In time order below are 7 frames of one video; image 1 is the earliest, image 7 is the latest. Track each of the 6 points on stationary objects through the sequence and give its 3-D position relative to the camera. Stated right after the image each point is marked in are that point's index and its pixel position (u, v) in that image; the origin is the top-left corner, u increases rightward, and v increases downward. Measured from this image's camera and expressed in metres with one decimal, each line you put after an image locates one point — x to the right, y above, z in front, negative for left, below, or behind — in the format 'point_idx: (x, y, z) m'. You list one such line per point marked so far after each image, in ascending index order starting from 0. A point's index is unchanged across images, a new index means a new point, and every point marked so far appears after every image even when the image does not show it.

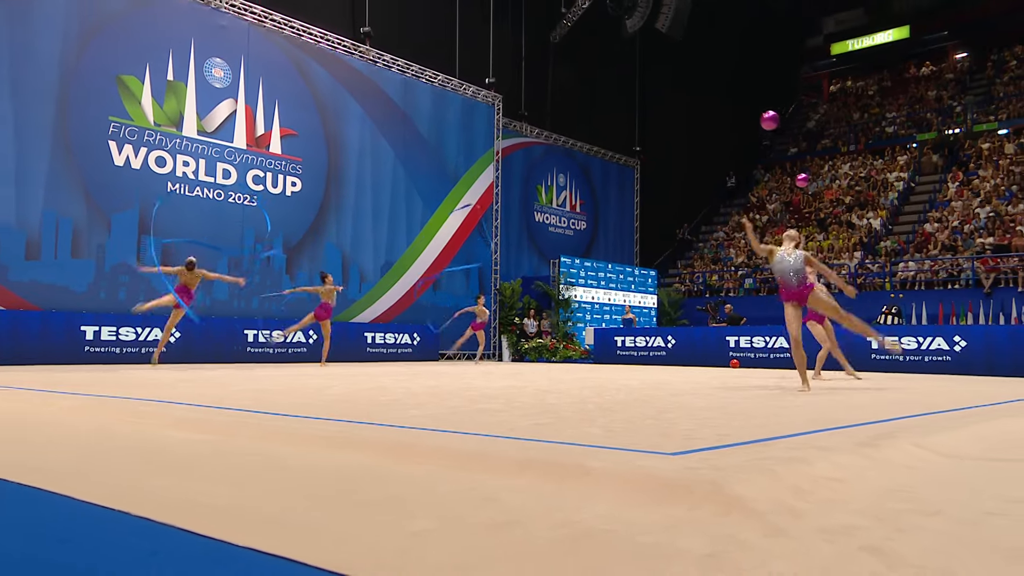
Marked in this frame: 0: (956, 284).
0: (+9.5, +0.1, +14.7) m
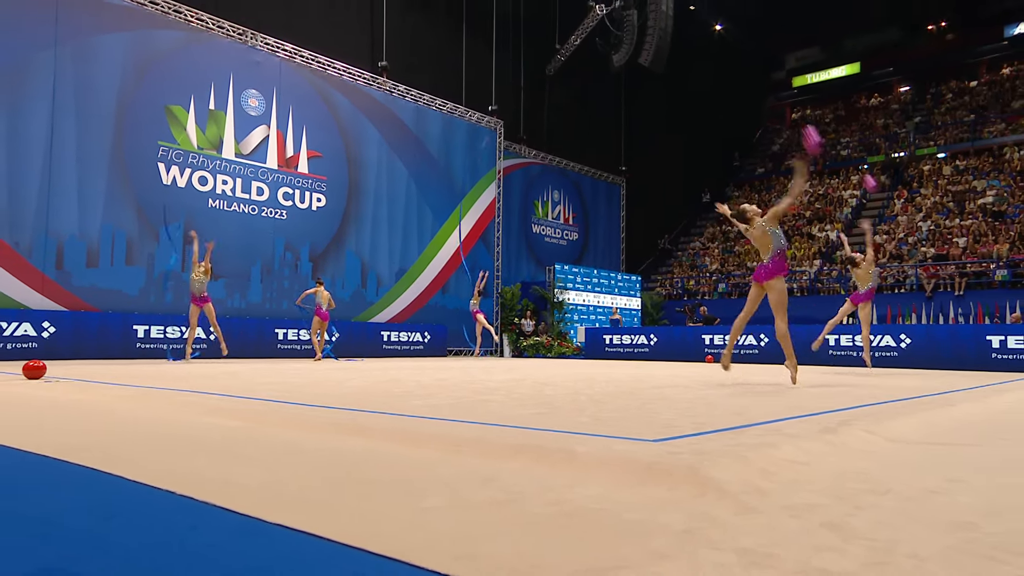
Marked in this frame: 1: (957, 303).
0: (+9.5, 0.0, +16.7) m
1: (+10.1, -0.3, +15.6) m
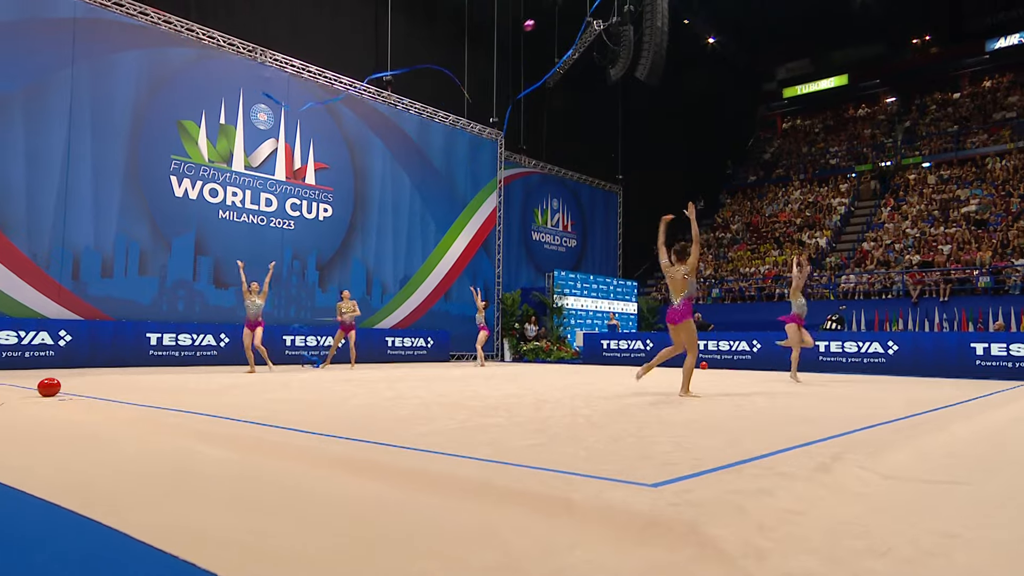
0: (+9.5, -0.2, +17.3) m
1: (+10.2, -0.5, +16.1) m
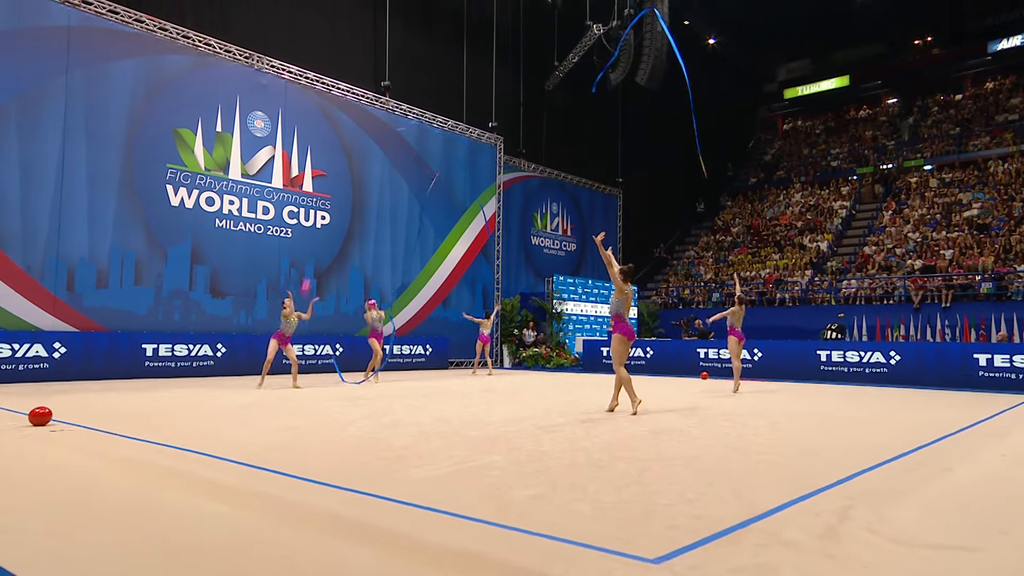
0: (+9.5, -0.3, +17.2) m
1: (+10.1, -0.6, +16.1) m
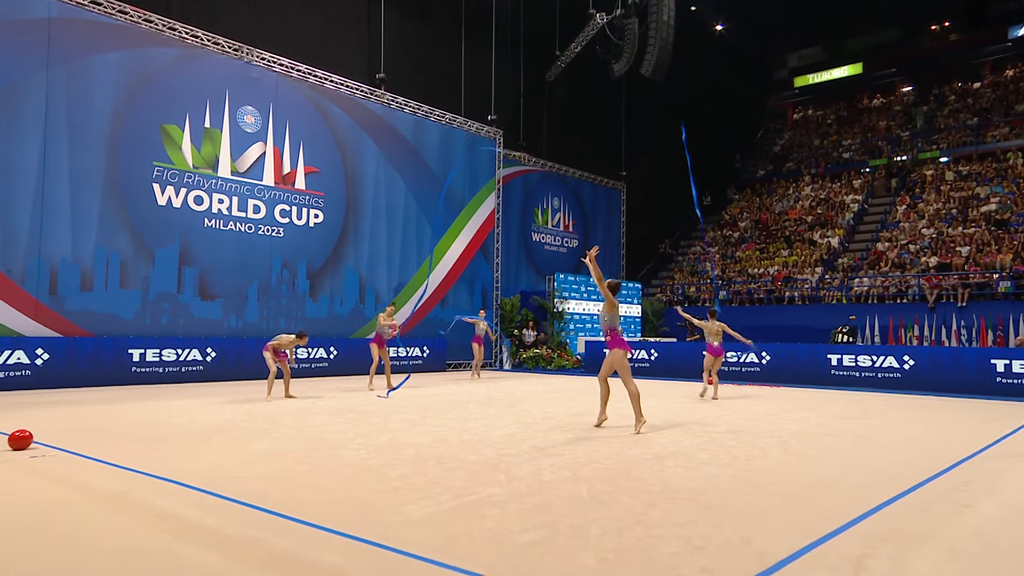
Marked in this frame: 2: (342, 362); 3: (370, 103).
0: (+9.5, -0.3, +16.6) m
1: (+10.1, -0.6, +15.5) m
2: (-4.0, -1.7, +15.9) m
3: (-3.6, +4.7, +17.2) m
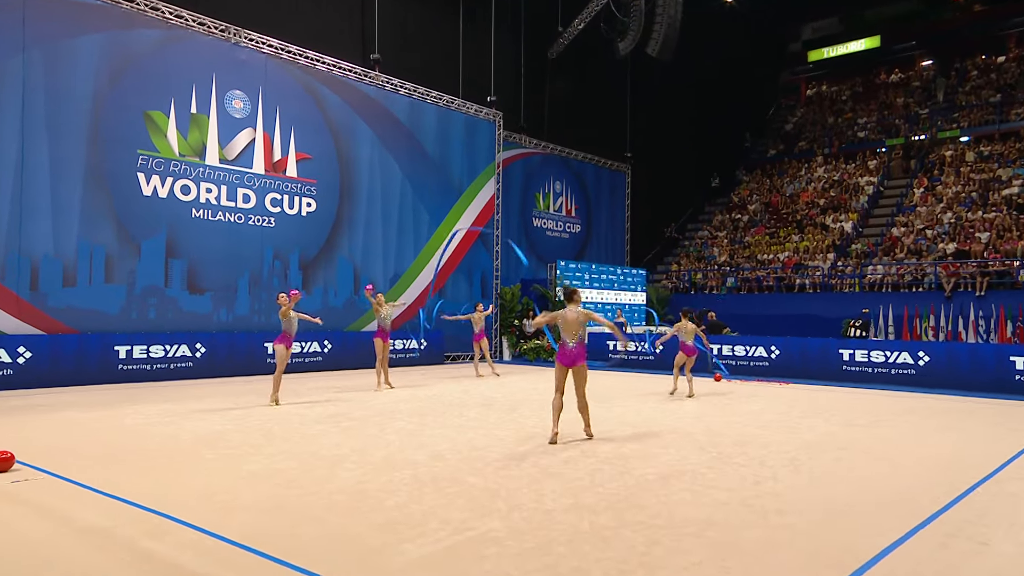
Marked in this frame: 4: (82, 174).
0: (+9.5, 0.0, +16.0) m
1: (+10.1, -0.4, +14.8) m
2: (-4.0, -1.5, +15.5) m
3: (-3.6, +4.9, +16.6) m
4: (-8.0, +2.1, +12.7) m
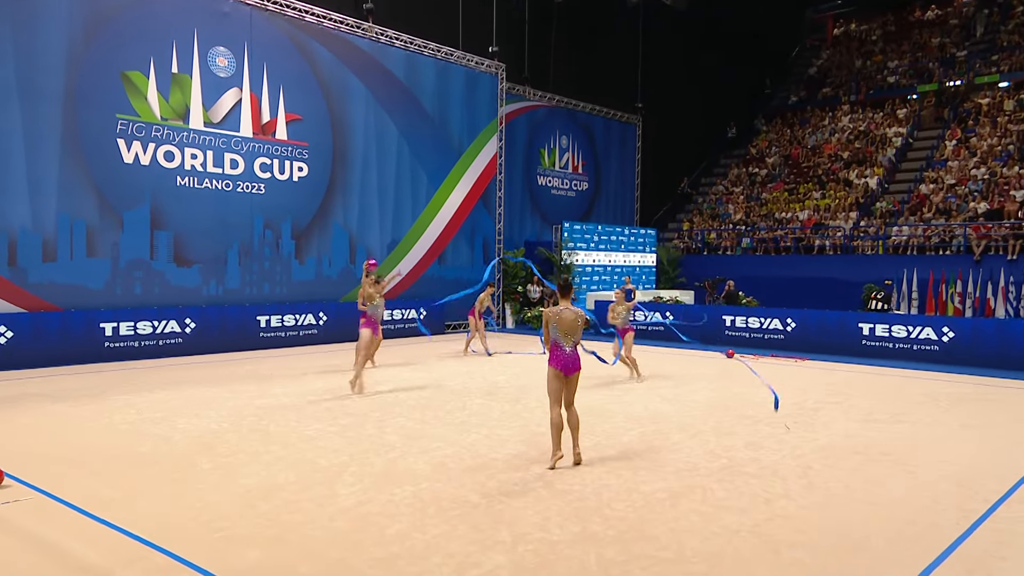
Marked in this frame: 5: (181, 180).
0: (+9.6, +0.9, +15.1) m
1: (+10.2, +0.4, +14.0) m
2: (-3.9, -0.8, +15.0) m
3: (-3.5, +5.7, +15.4) m
4: (-8.0, +2.5, +12.0) m
5: (-6.5, +2.1, +13.4) m
